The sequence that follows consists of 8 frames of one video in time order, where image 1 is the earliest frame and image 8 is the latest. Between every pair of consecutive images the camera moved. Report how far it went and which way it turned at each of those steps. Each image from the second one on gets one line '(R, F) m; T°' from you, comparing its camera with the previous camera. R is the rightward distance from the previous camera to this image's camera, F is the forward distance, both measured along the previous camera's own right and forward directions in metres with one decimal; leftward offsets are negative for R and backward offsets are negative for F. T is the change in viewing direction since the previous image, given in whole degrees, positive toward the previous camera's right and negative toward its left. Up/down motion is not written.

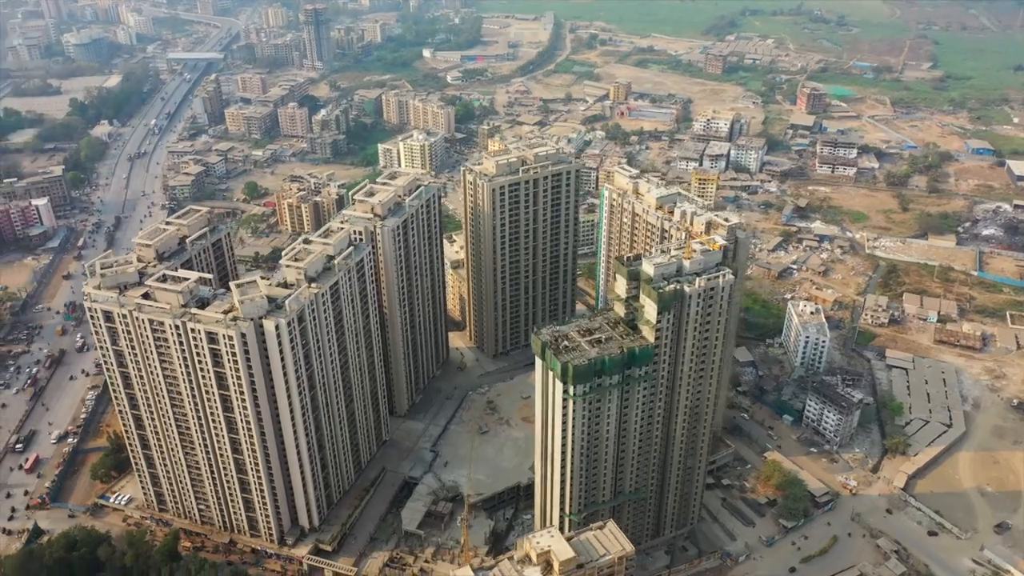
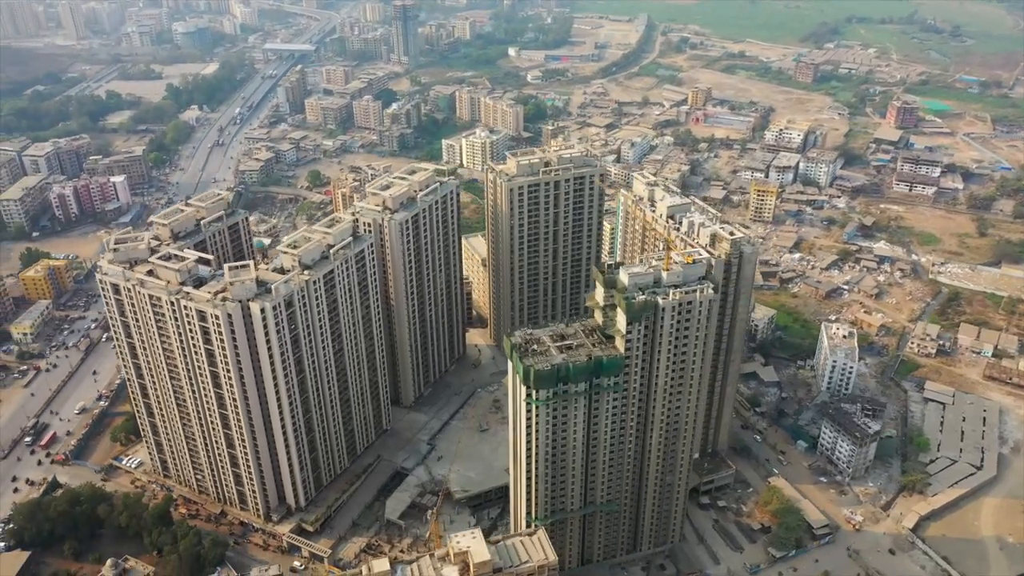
(+11.8, +0.7) m; -7°
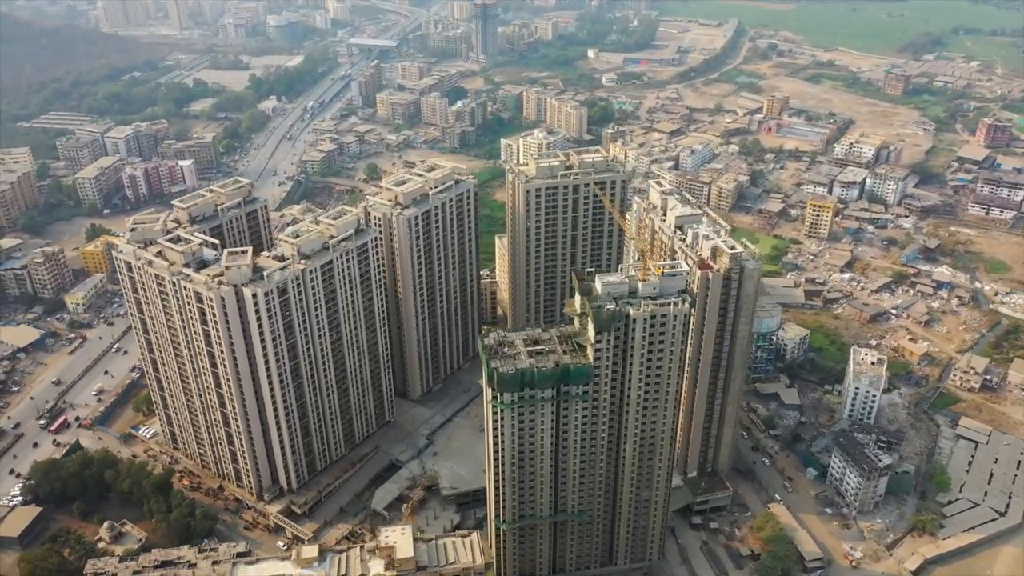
(+10.9, +0.8) m; -7°
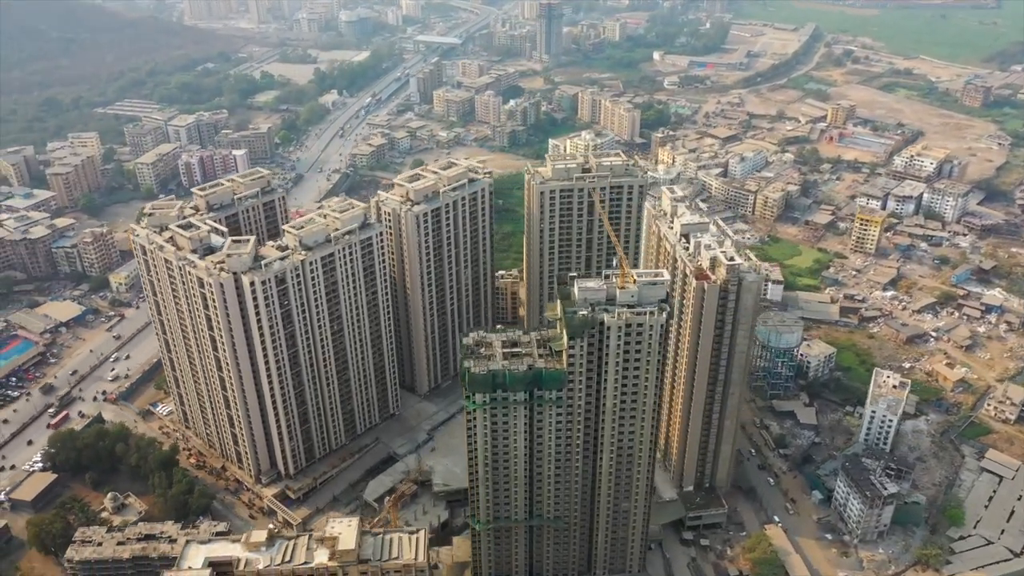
(+8.8, +0.6) m; -5°
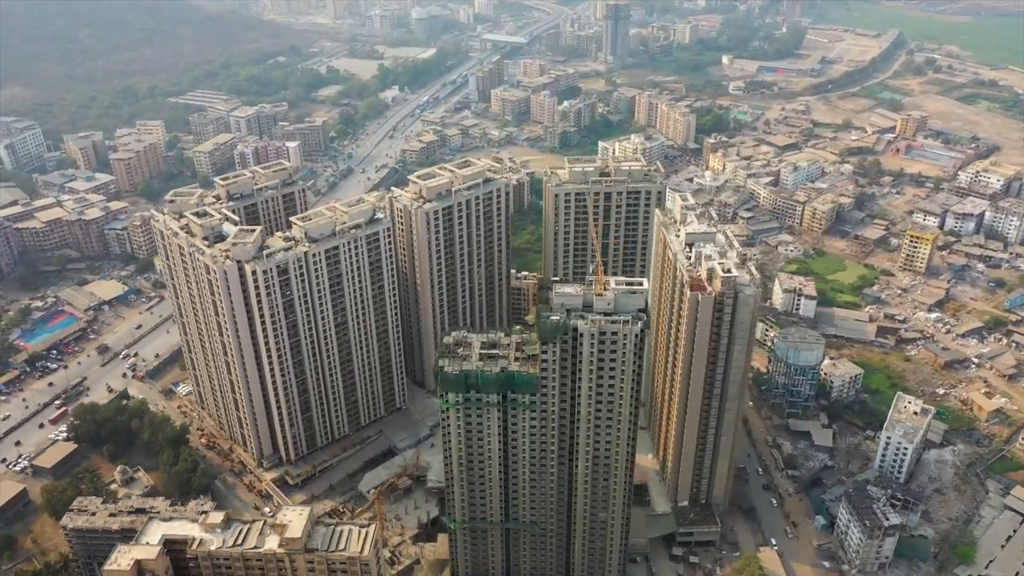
(+8.8, +0.7) m; -5°
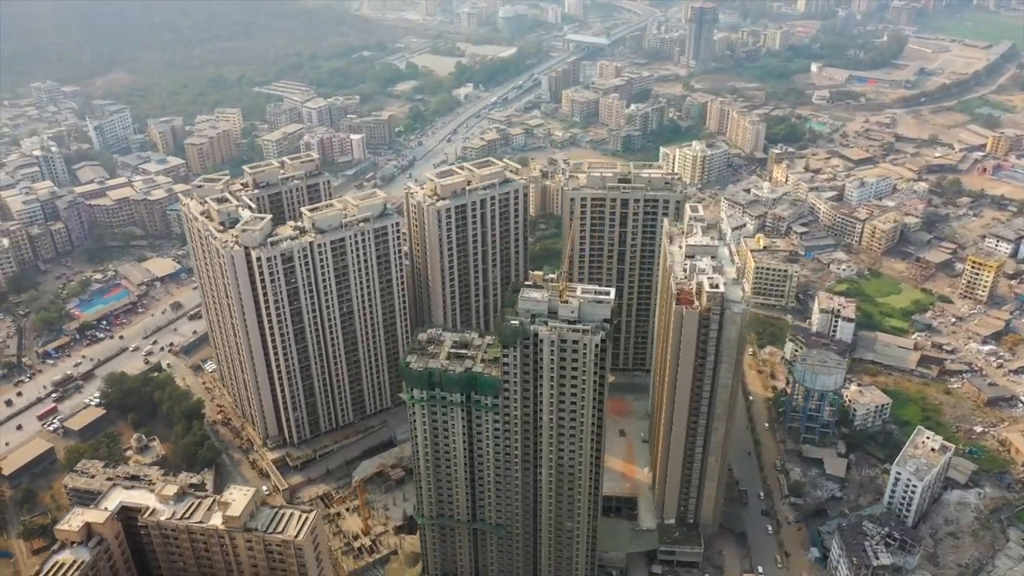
(+11.3, +0.7) m; -7°
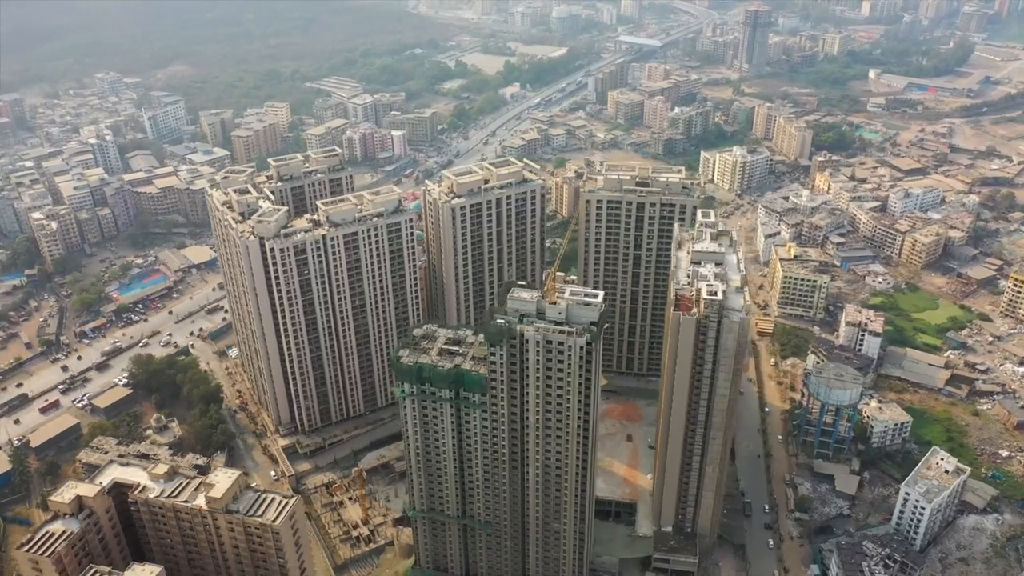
(+5.9, -0.2) m; -4°
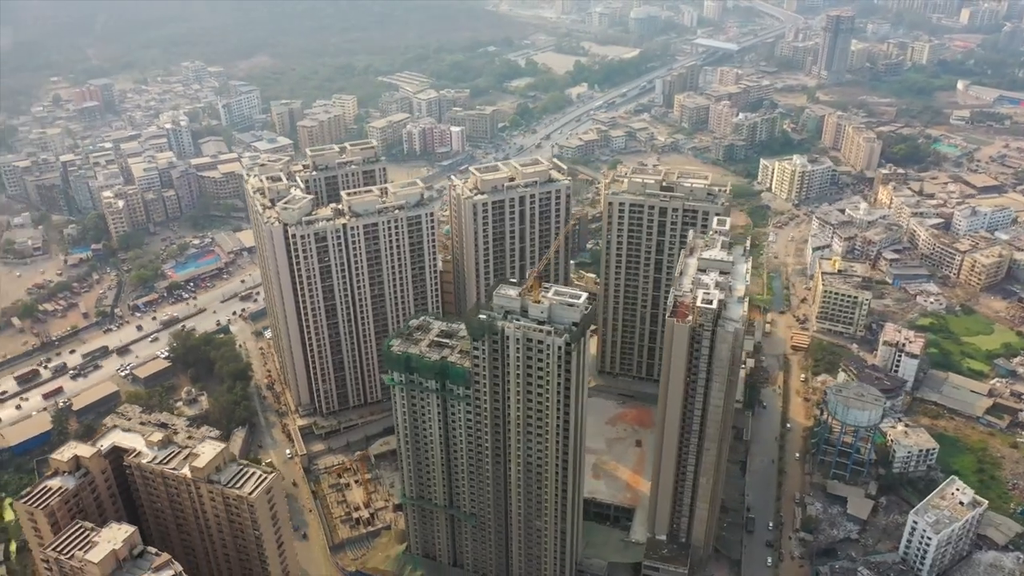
(+8.5, -0.4) m; -6°
